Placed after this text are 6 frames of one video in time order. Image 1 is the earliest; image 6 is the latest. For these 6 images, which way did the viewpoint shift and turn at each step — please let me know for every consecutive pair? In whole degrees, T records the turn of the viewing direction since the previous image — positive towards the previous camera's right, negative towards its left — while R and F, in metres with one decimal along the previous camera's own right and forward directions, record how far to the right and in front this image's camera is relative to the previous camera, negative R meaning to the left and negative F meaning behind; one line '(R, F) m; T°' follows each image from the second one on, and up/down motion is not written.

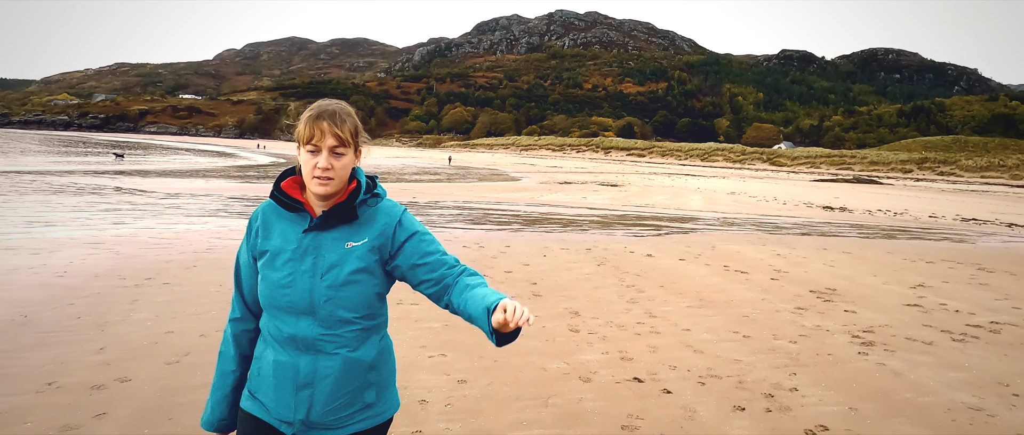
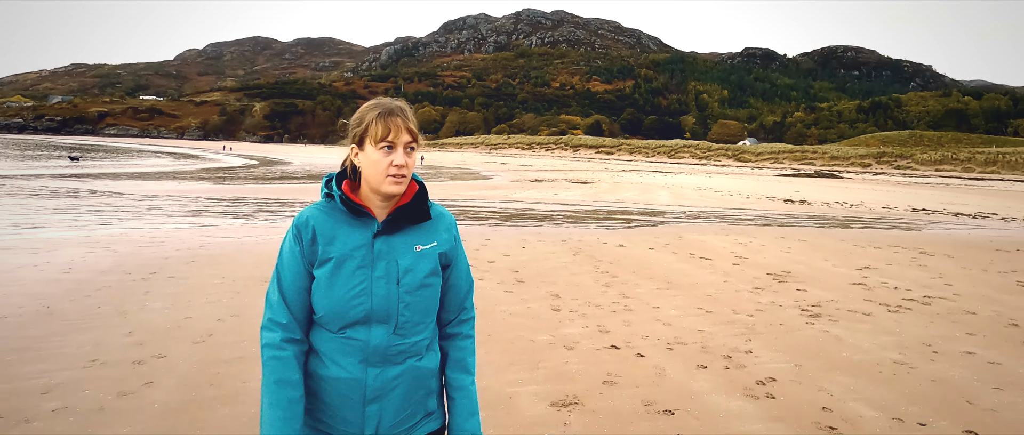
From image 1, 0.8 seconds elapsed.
(-0.2, -0.6) m; +3°
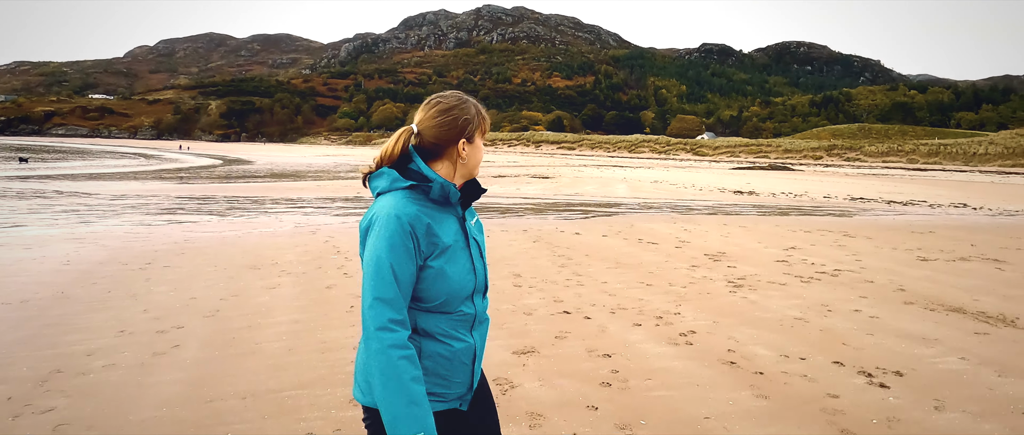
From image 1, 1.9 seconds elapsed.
(0.0, -0.9) m; +3°
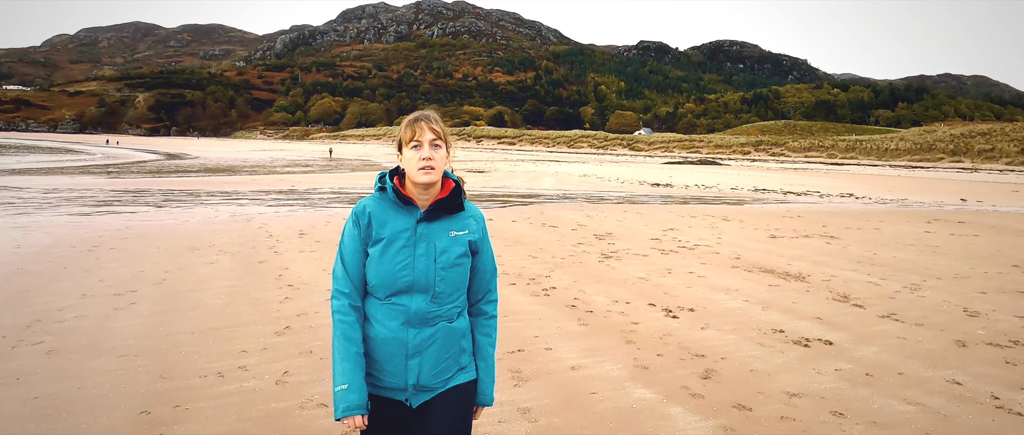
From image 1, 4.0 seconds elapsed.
(+0.4, -1.4) m; +5°
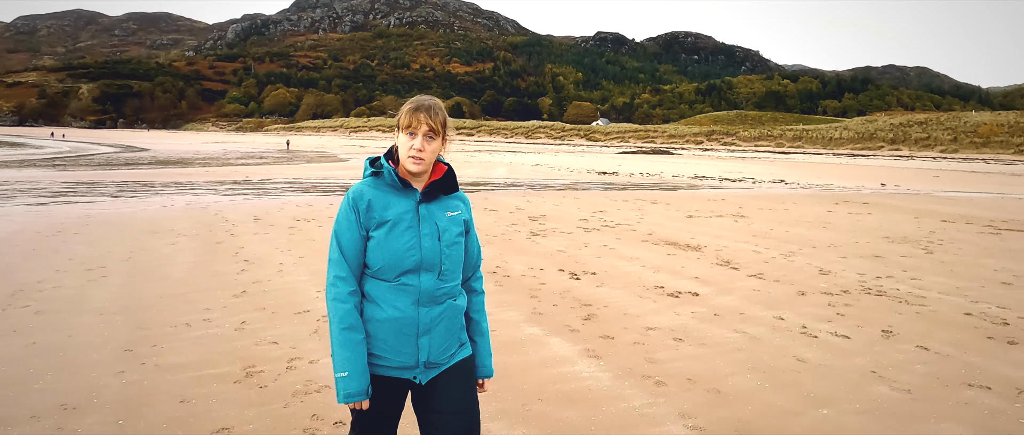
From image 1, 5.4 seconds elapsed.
(+0.3, -1.0) m; +3°
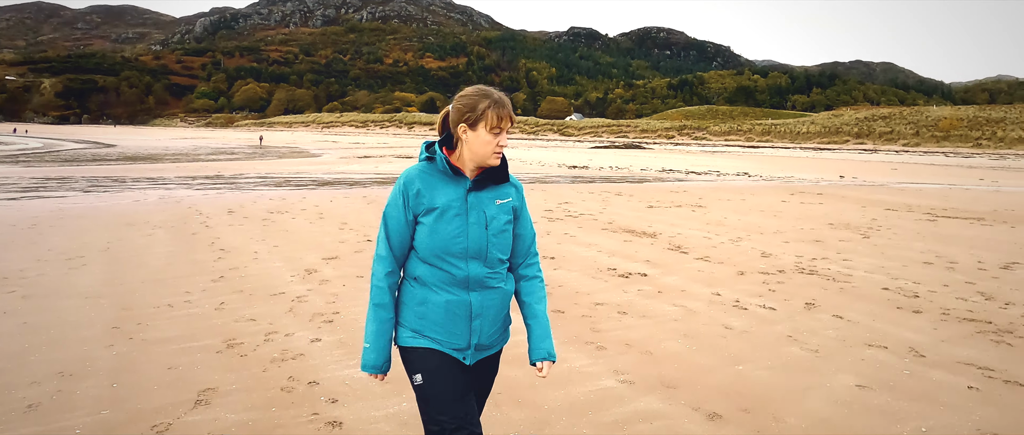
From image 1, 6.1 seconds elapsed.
(+0.1, -0.5) m; +2°
